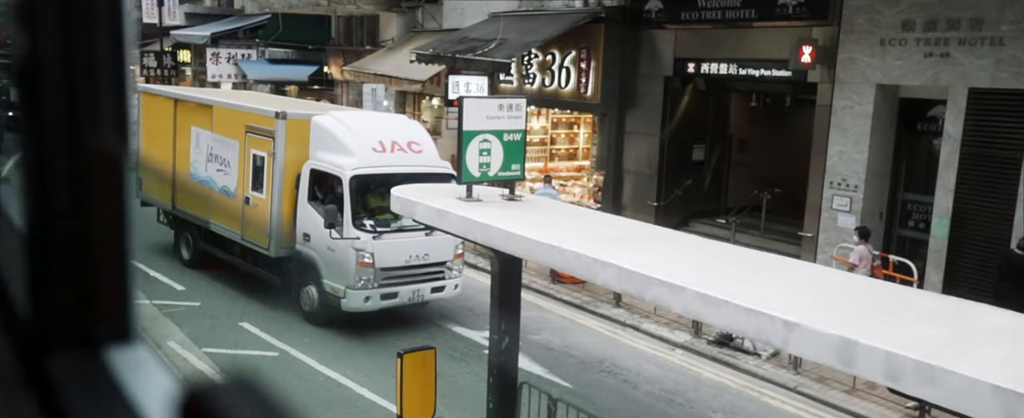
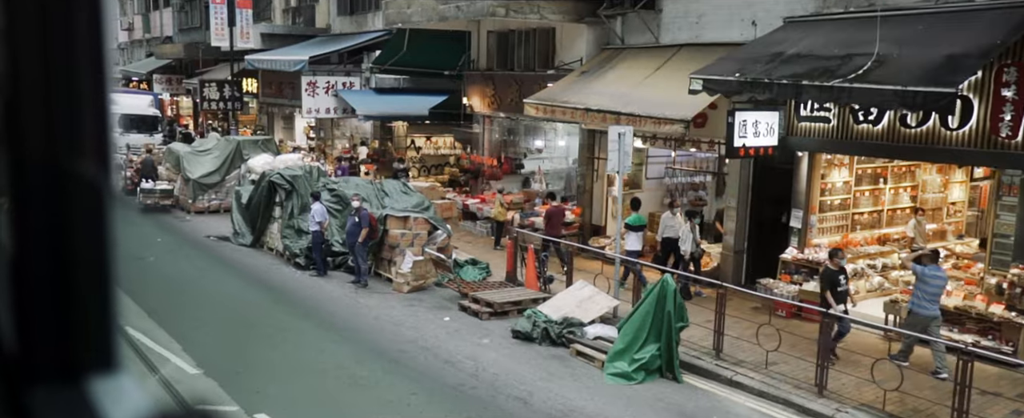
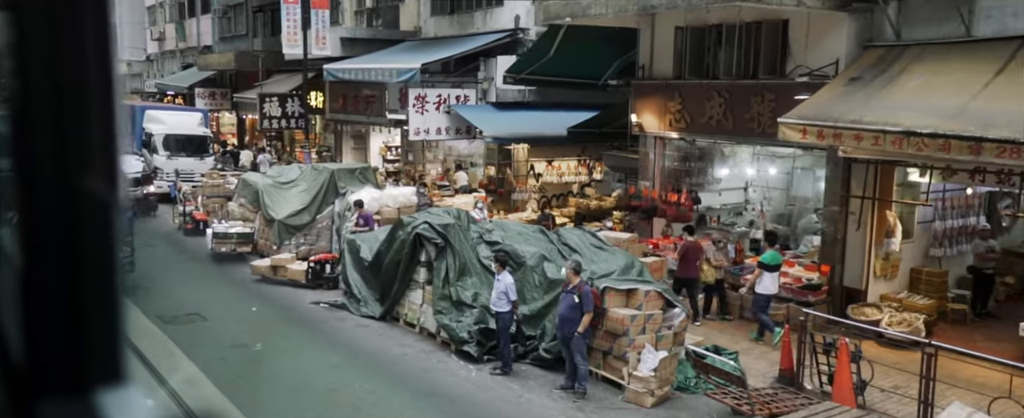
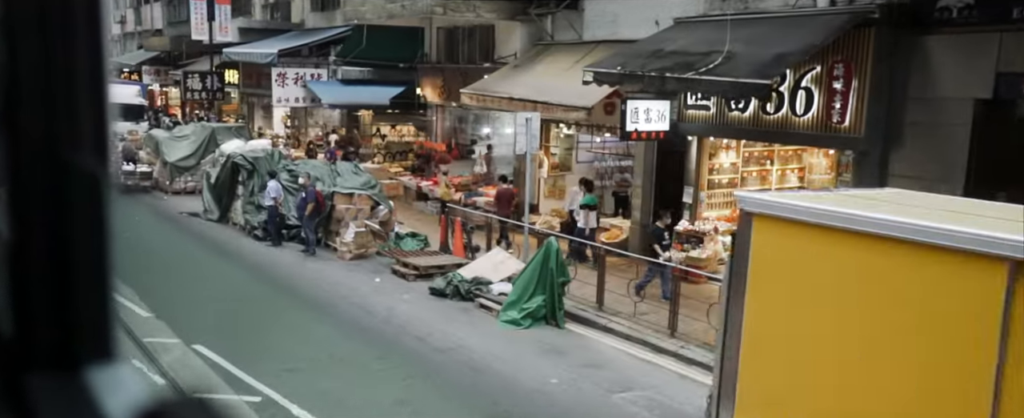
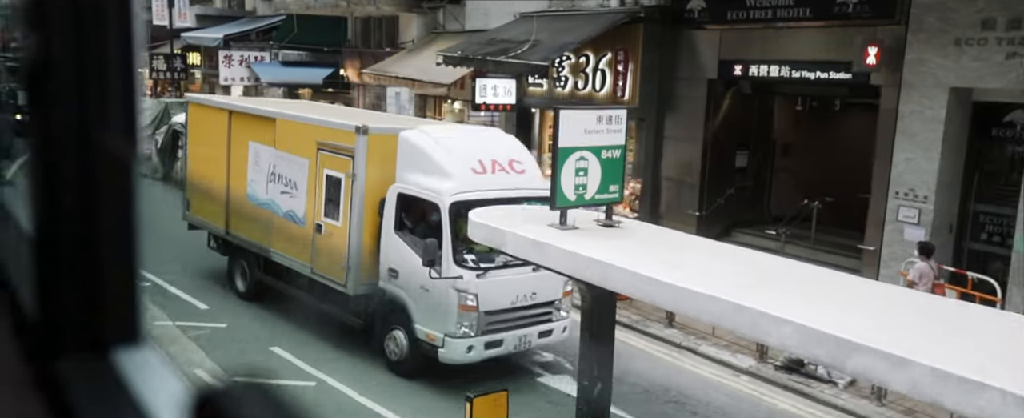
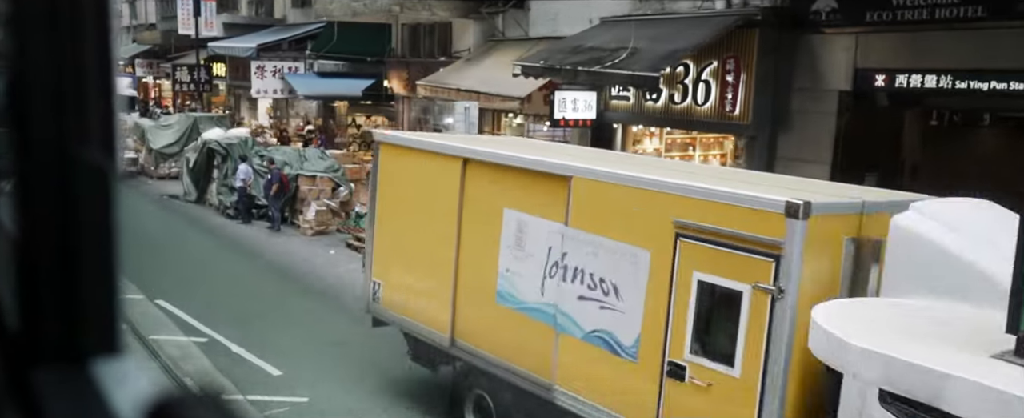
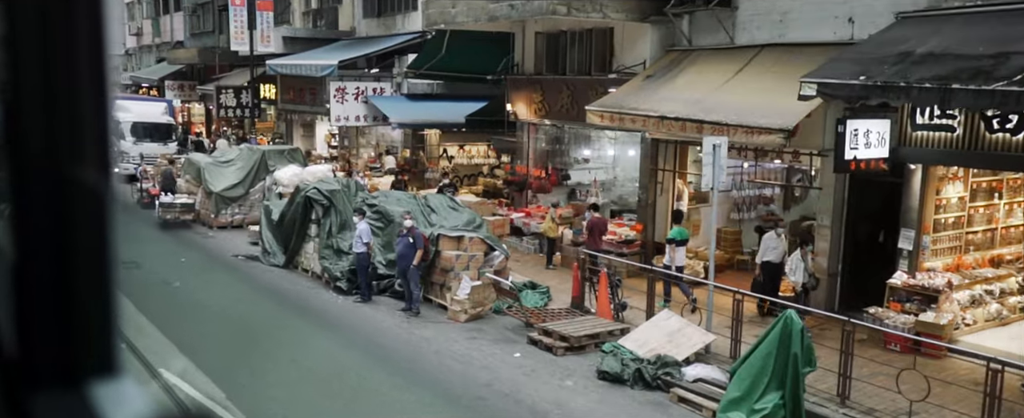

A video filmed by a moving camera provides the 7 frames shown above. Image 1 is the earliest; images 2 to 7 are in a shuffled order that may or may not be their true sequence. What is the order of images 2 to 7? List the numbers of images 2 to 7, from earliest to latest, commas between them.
5, 6, 4, 2, 7, 3
